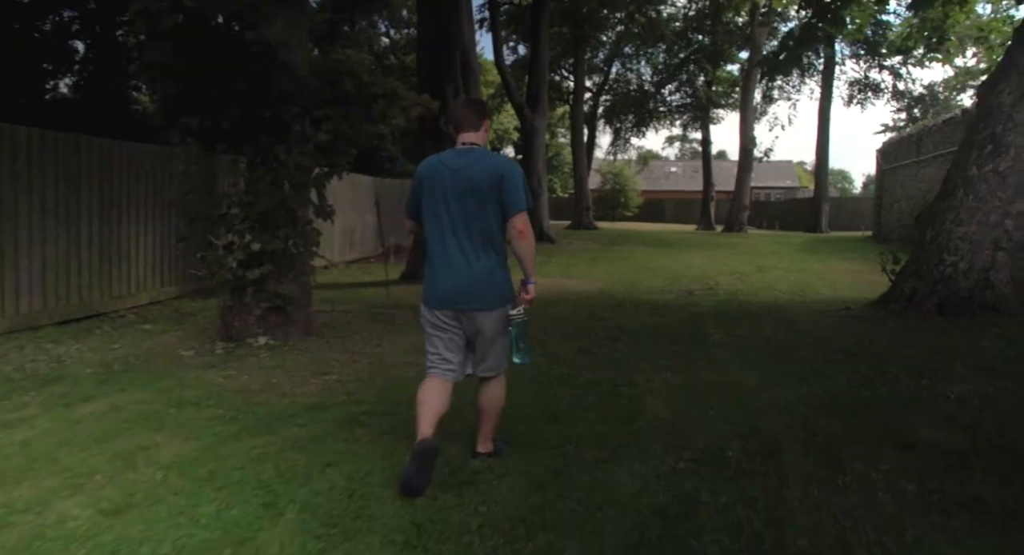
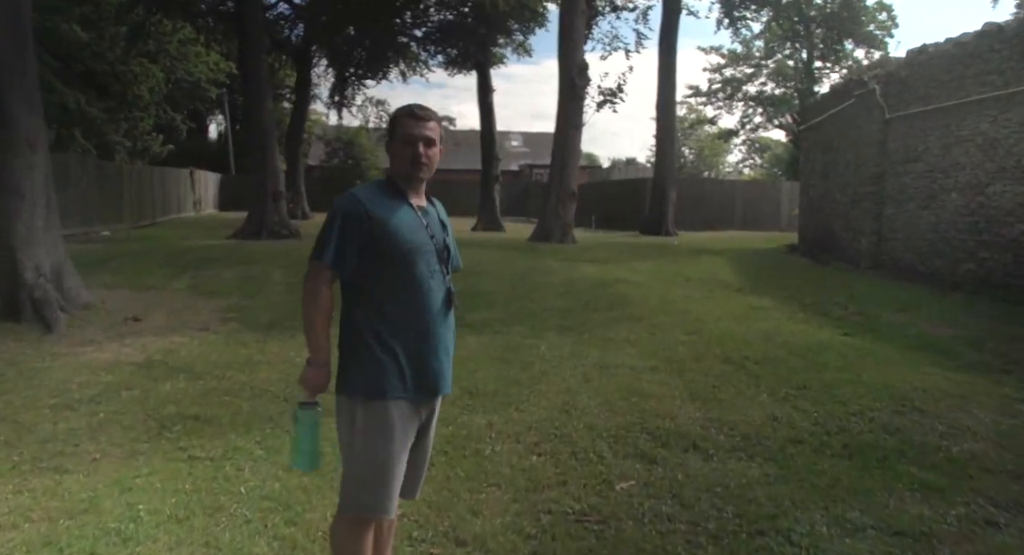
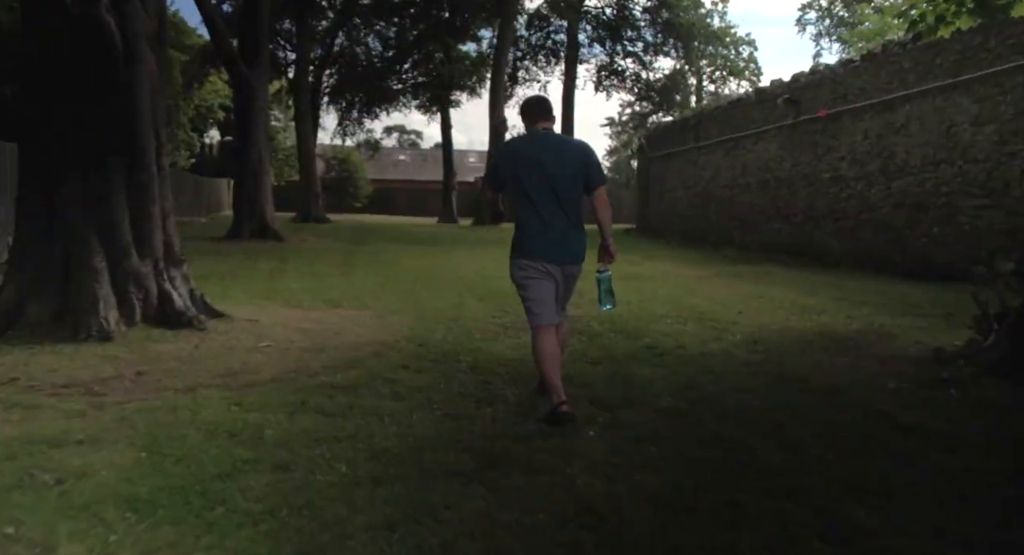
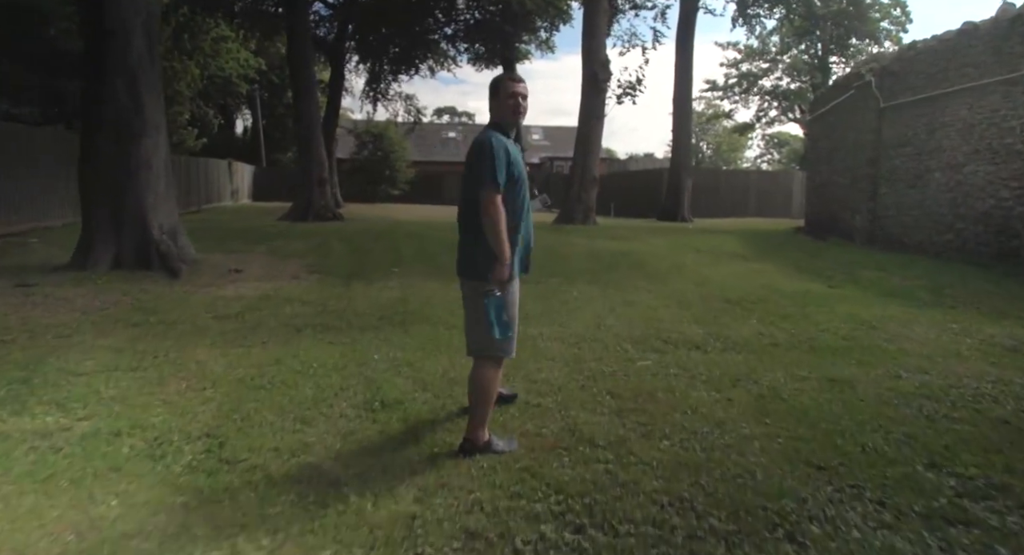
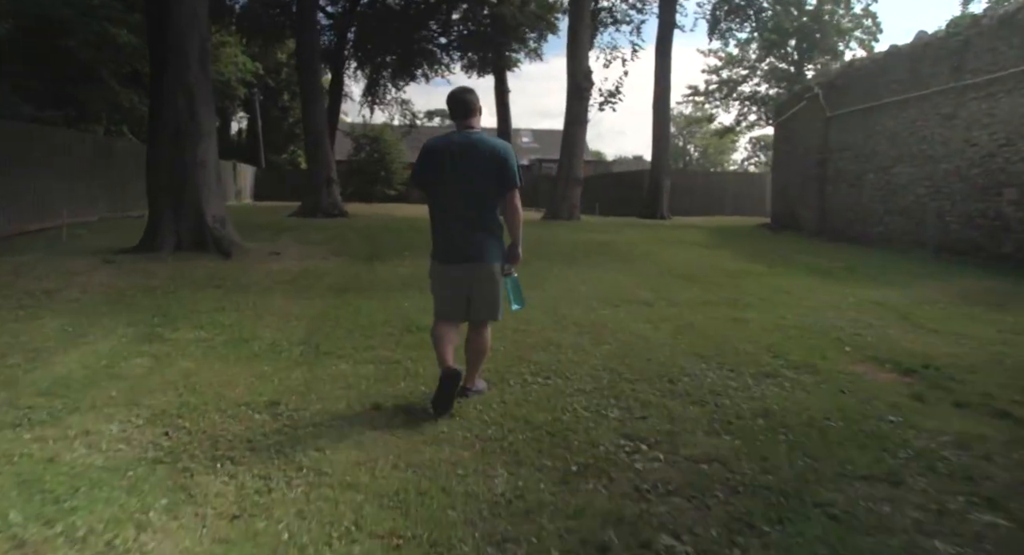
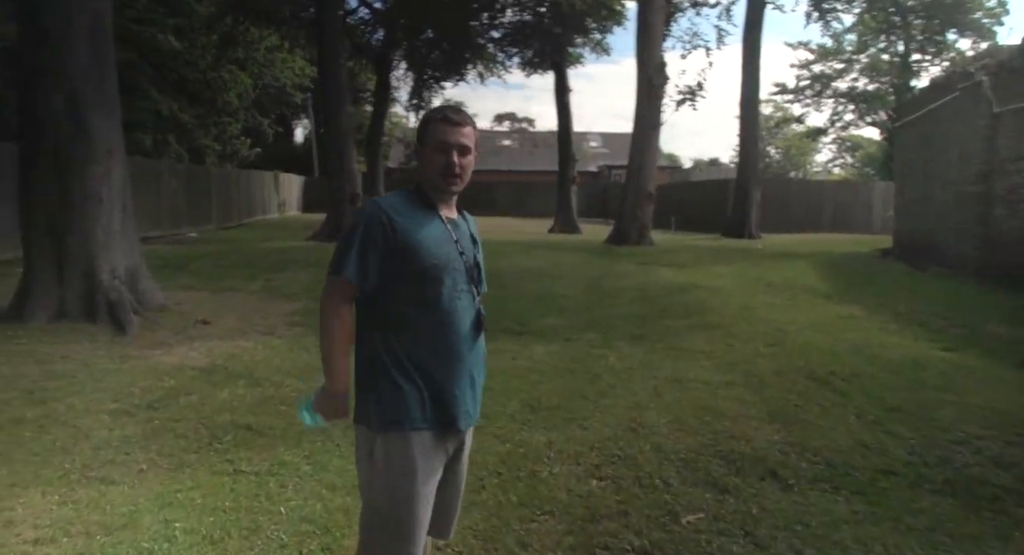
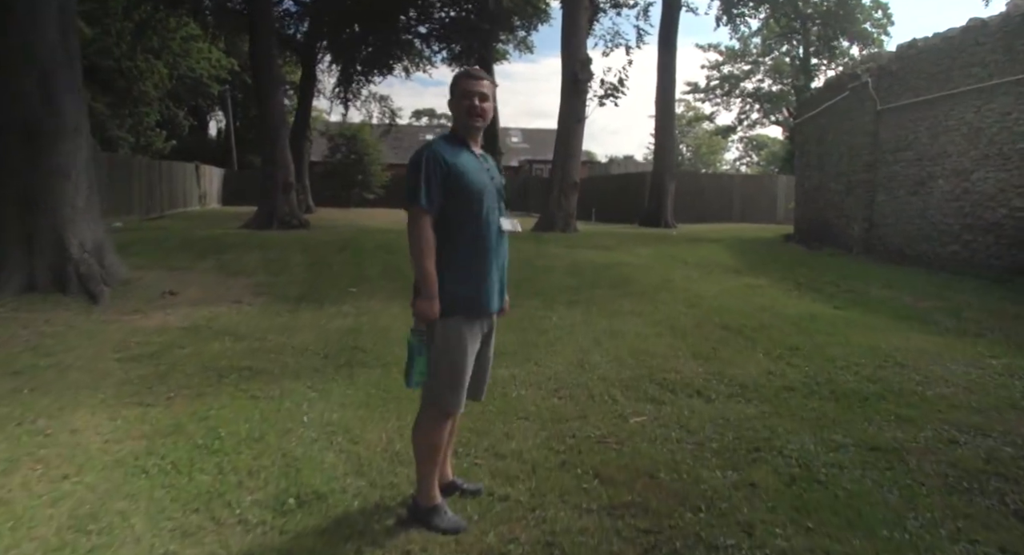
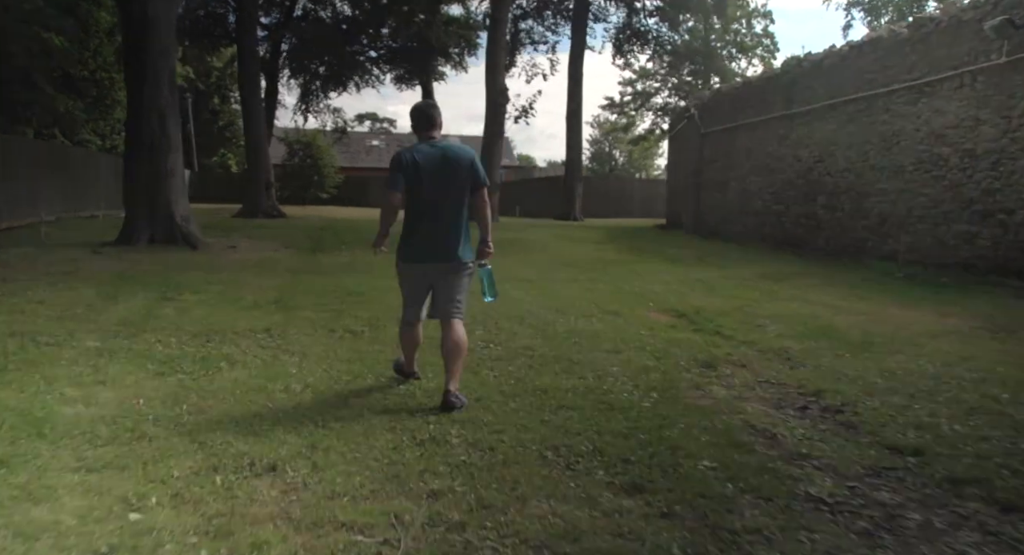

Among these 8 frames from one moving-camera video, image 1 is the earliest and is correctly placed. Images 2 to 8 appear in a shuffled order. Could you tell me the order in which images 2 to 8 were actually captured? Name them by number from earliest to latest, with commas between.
3, 8, 5, 4, 7, 2, 6
